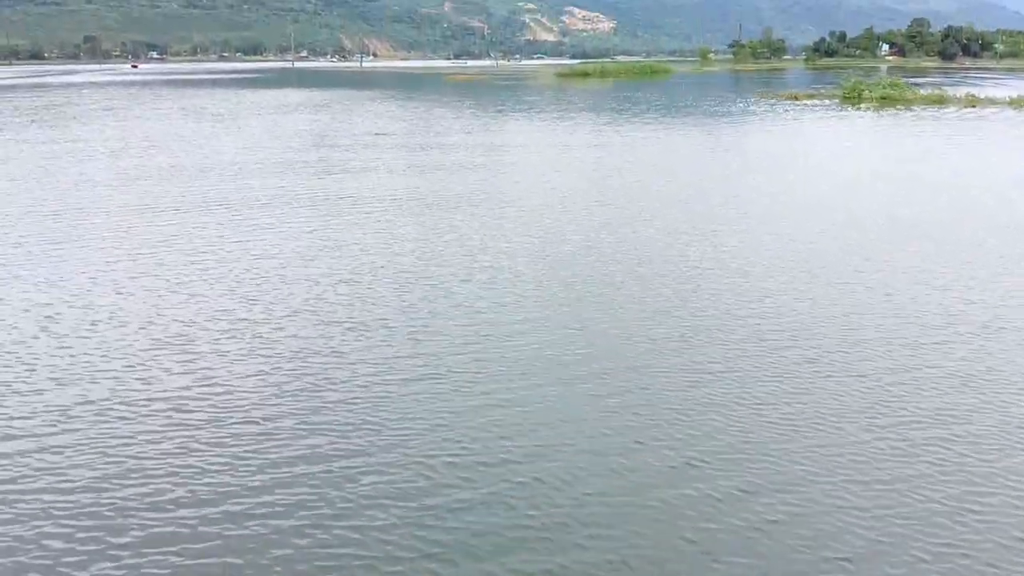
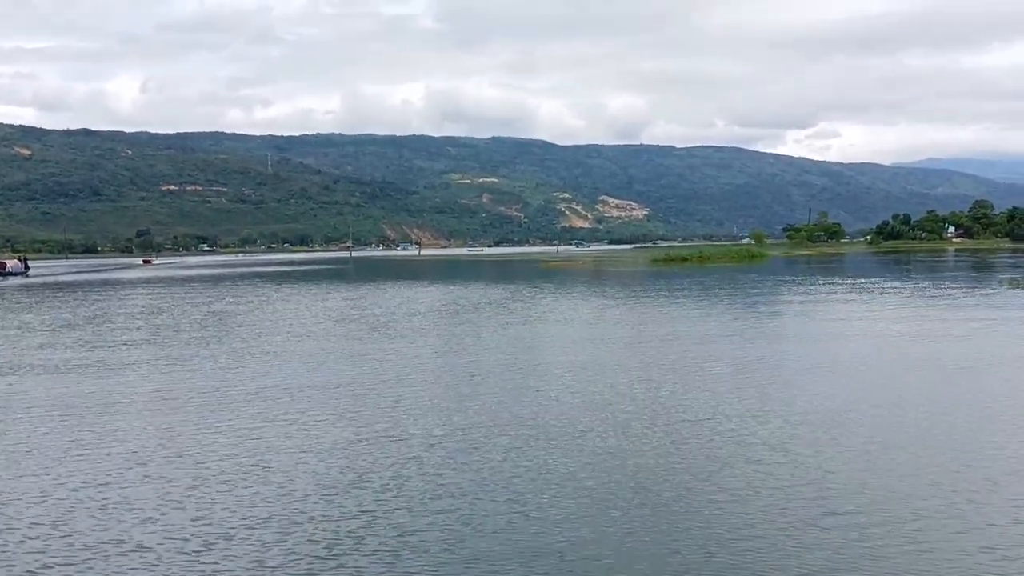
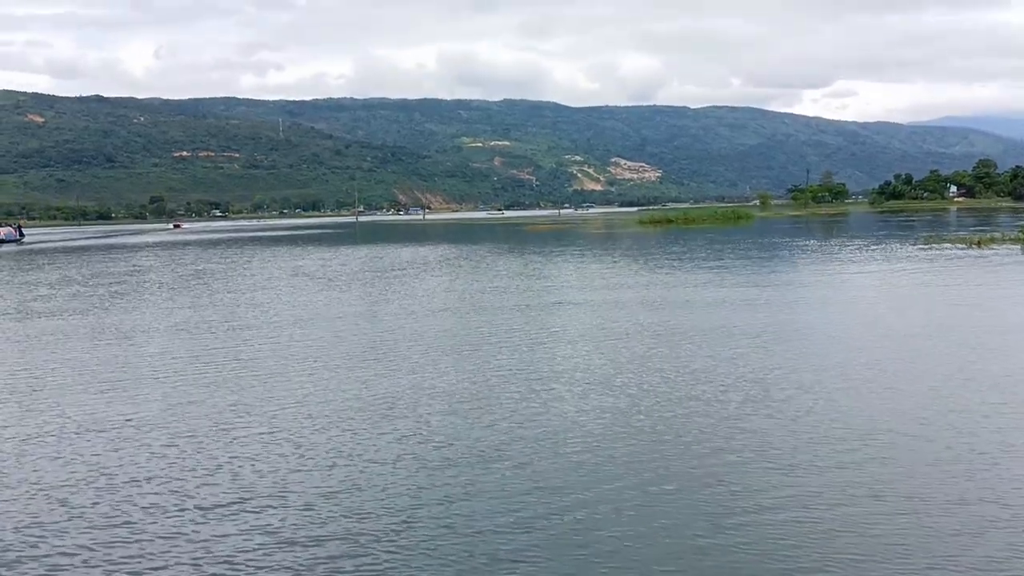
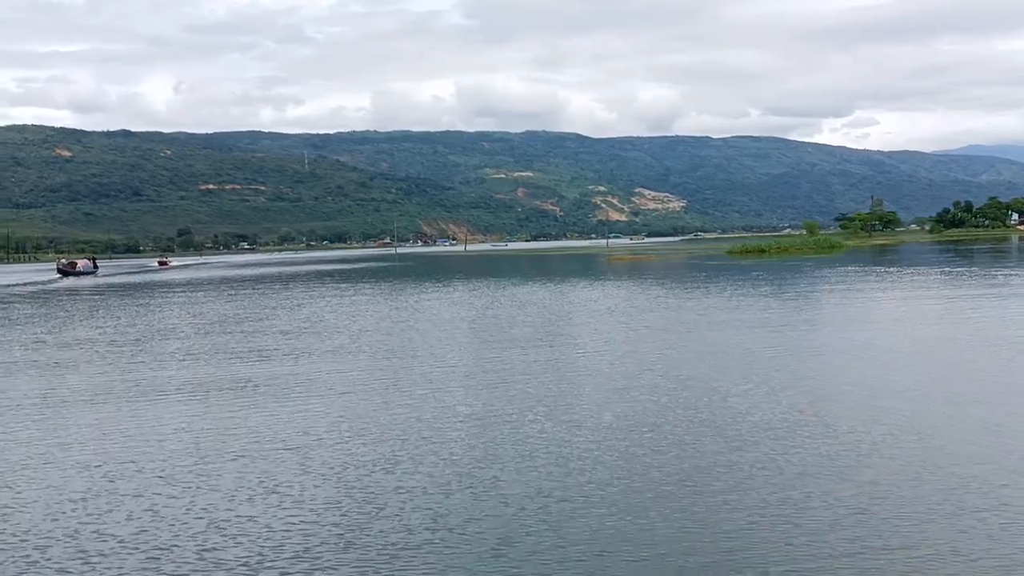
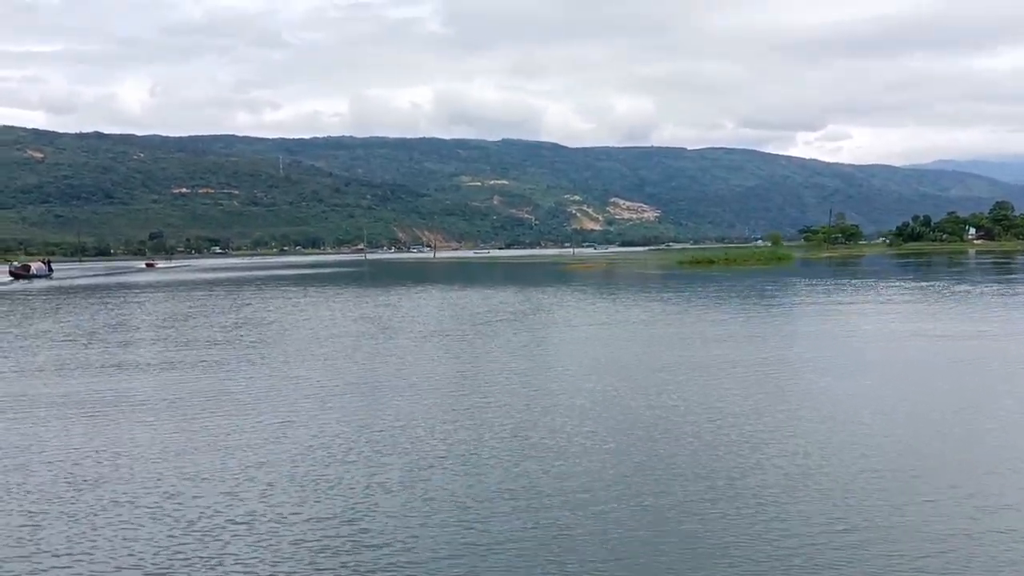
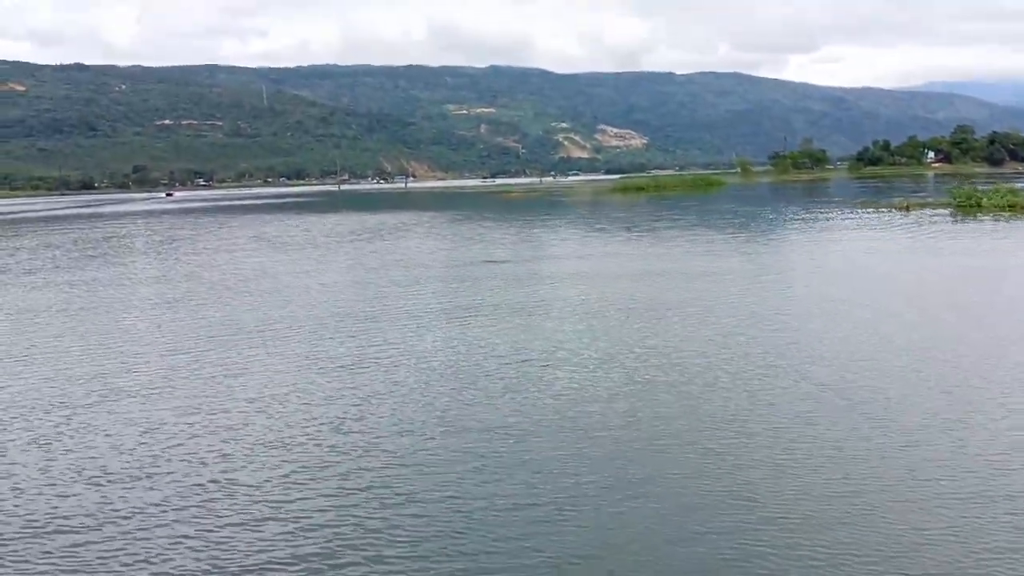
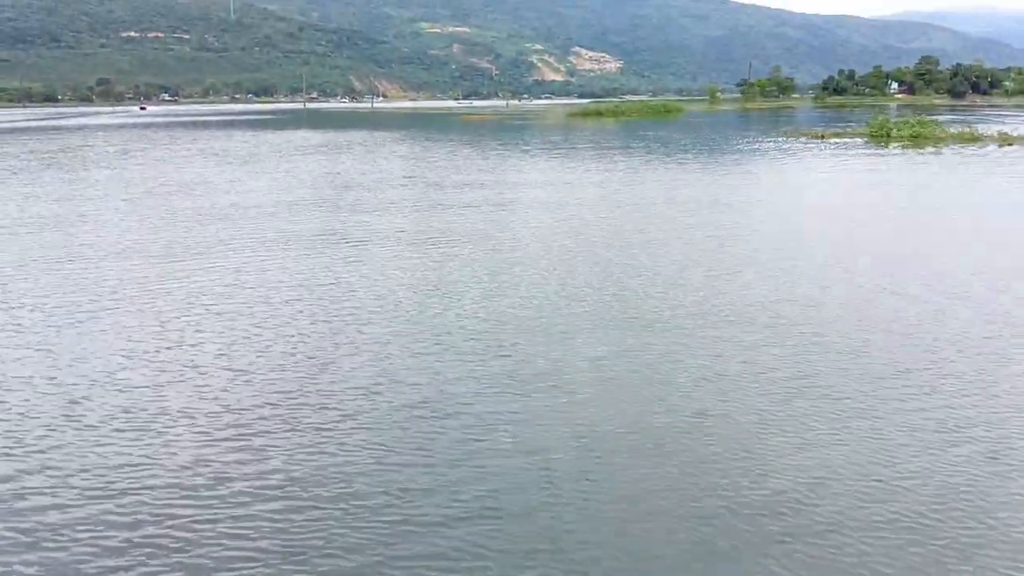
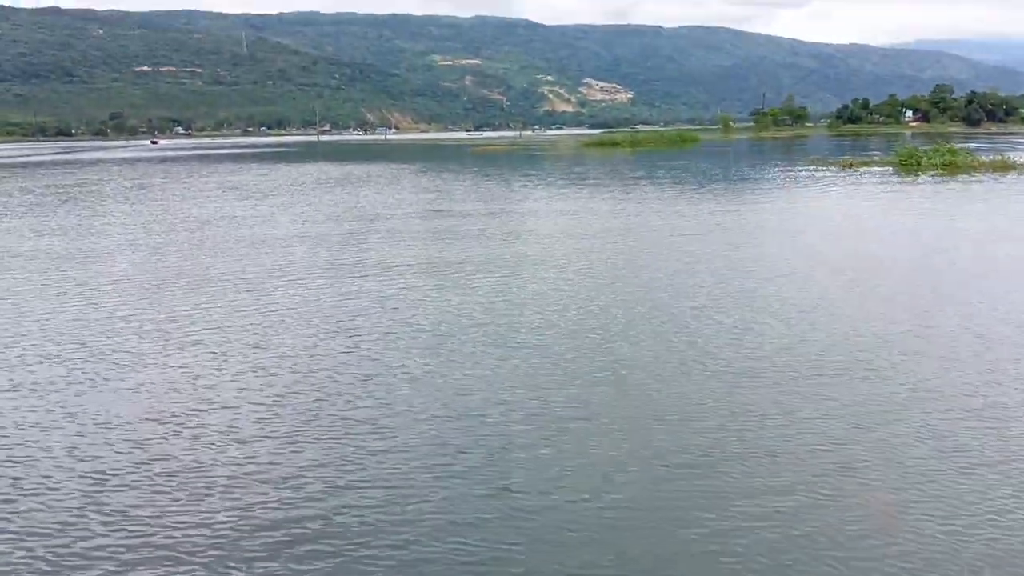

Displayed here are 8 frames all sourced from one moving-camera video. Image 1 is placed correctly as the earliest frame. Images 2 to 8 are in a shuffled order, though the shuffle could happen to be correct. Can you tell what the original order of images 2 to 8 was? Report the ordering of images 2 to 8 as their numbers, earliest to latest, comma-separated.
7, 8, 6, 3, 2, 5, 4
